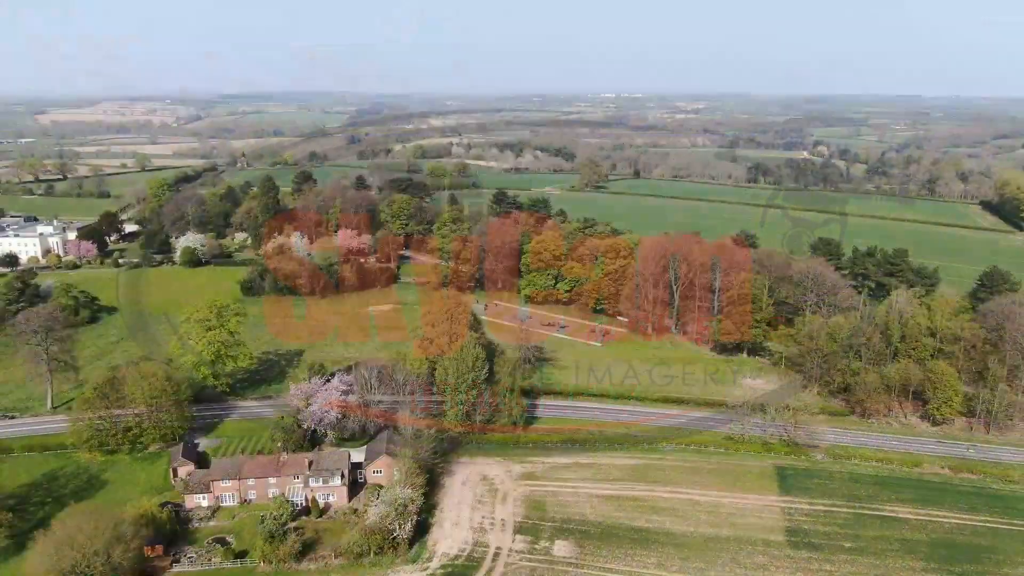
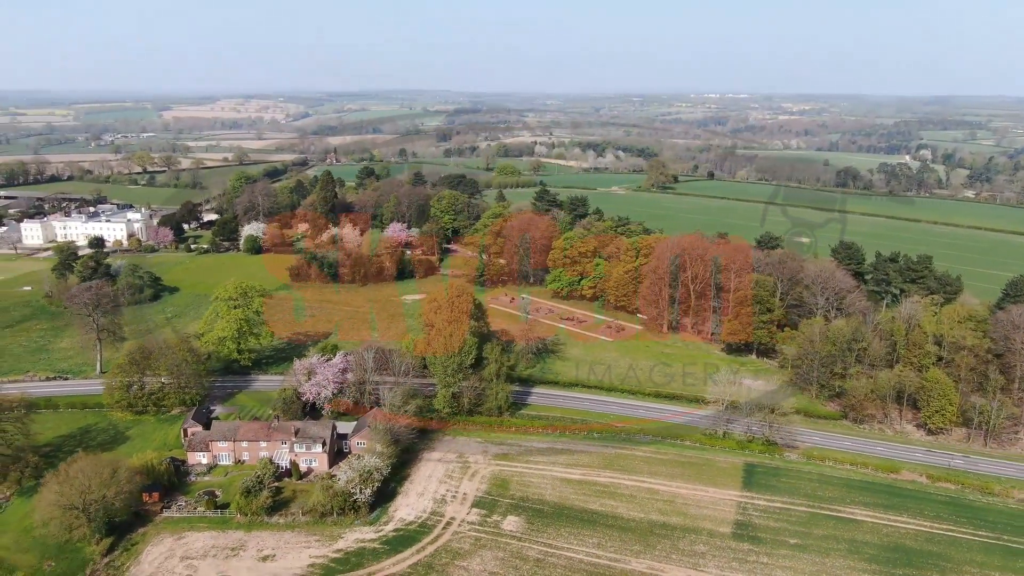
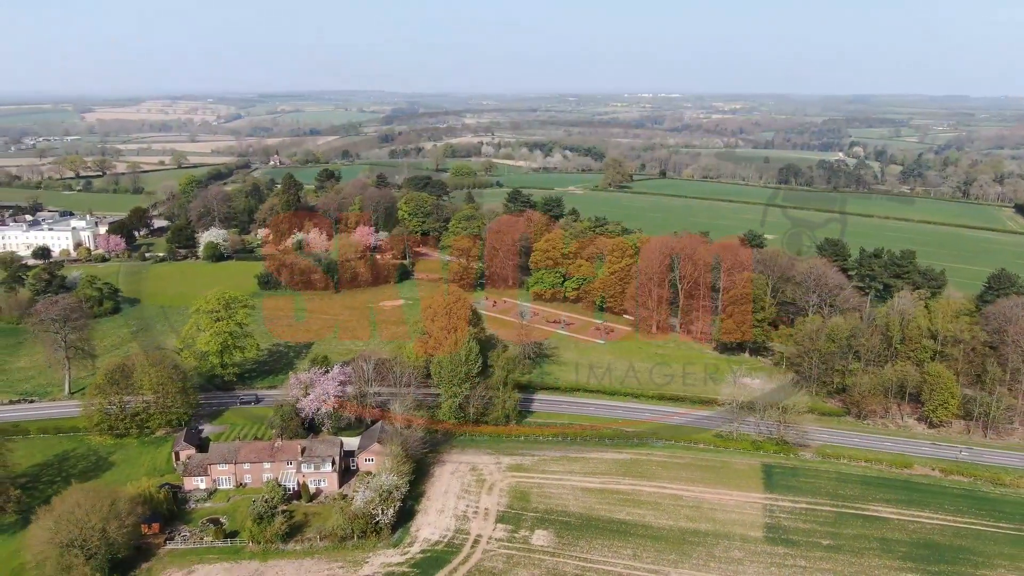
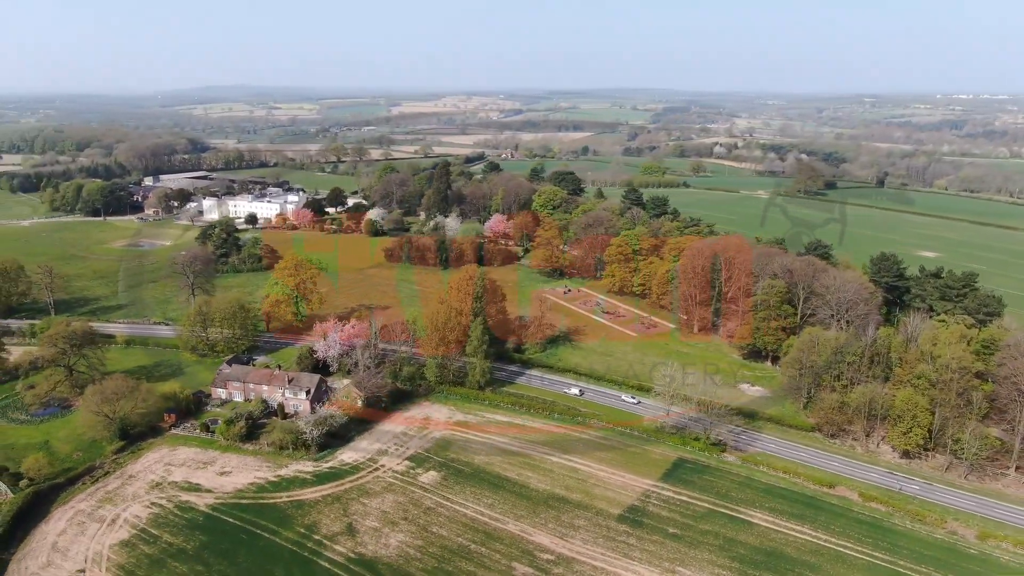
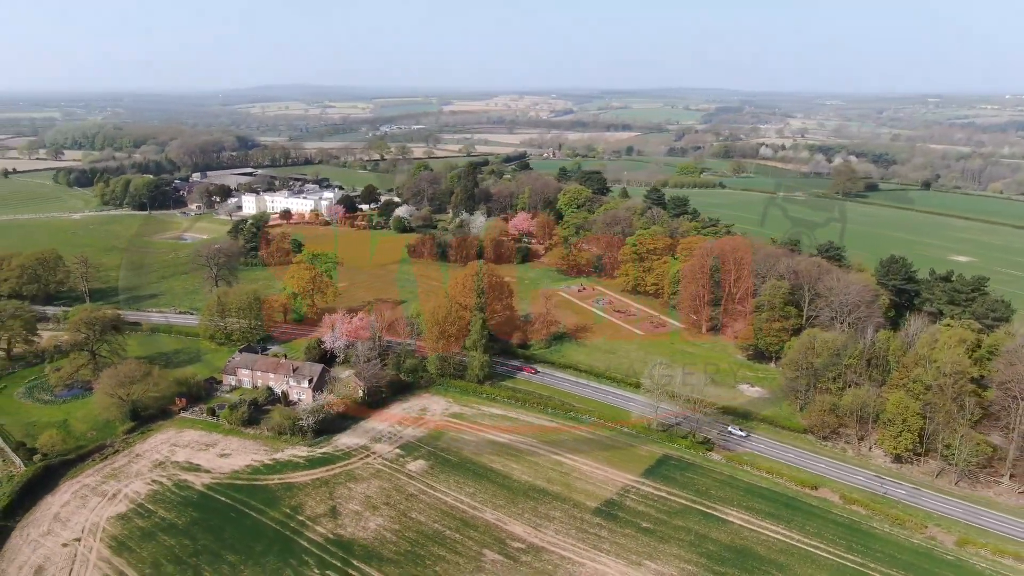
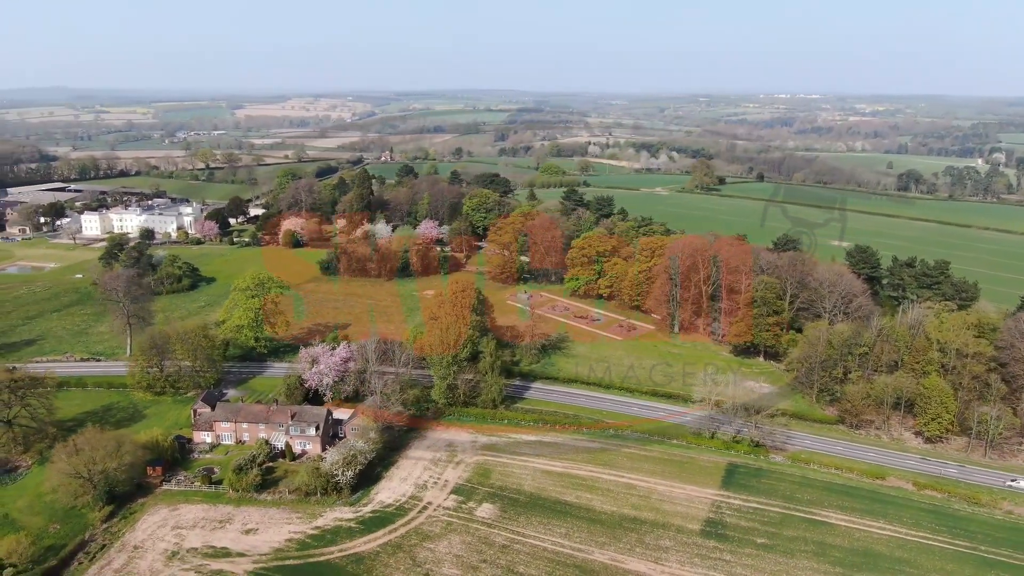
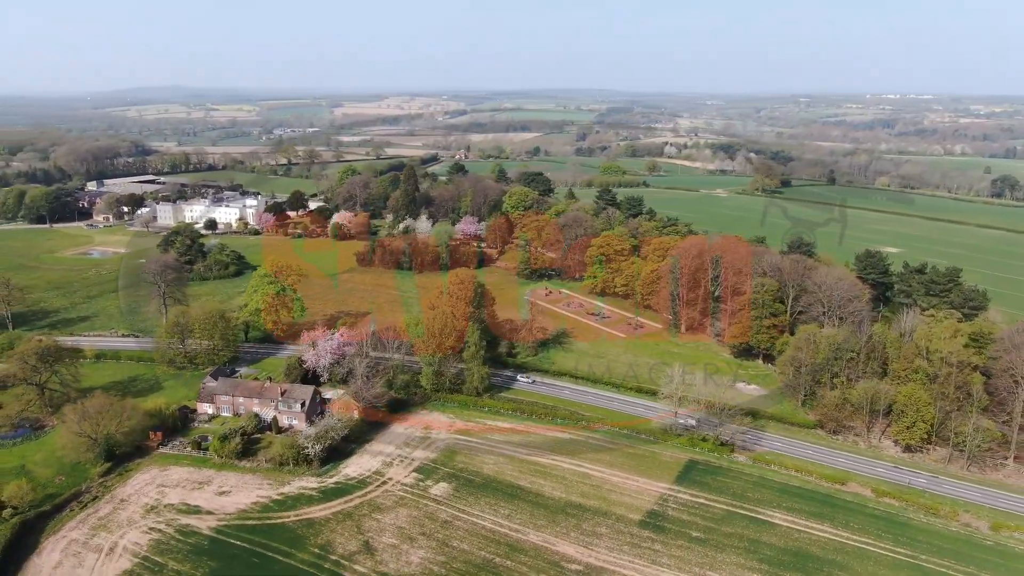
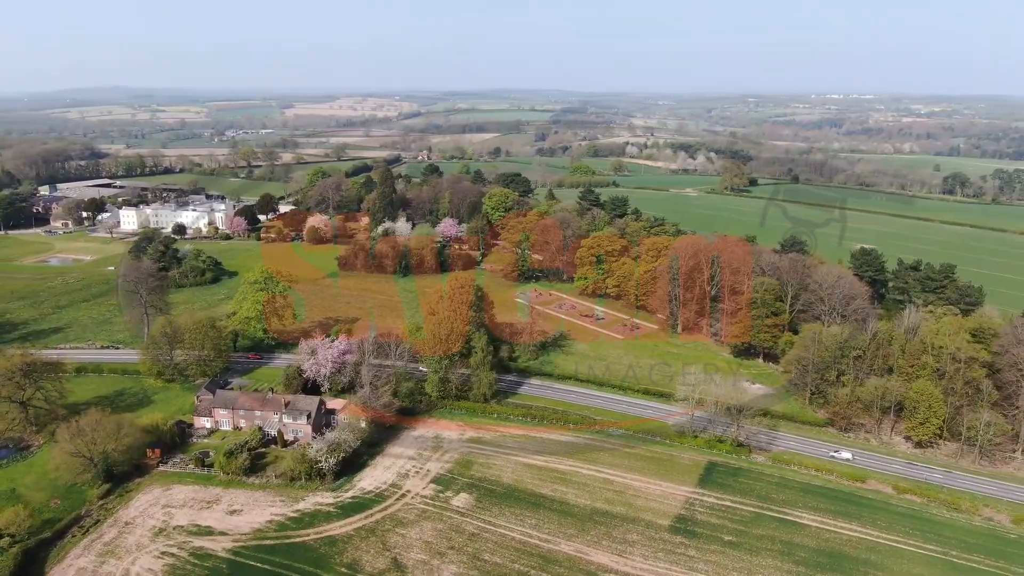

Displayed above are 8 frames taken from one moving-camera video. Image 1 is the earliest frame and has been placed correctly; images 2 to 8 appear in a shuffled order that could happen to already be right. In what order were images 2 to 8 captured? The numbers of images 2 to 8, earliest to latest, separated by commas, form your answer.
3, 2, 6, 8, 7, 4, 5
